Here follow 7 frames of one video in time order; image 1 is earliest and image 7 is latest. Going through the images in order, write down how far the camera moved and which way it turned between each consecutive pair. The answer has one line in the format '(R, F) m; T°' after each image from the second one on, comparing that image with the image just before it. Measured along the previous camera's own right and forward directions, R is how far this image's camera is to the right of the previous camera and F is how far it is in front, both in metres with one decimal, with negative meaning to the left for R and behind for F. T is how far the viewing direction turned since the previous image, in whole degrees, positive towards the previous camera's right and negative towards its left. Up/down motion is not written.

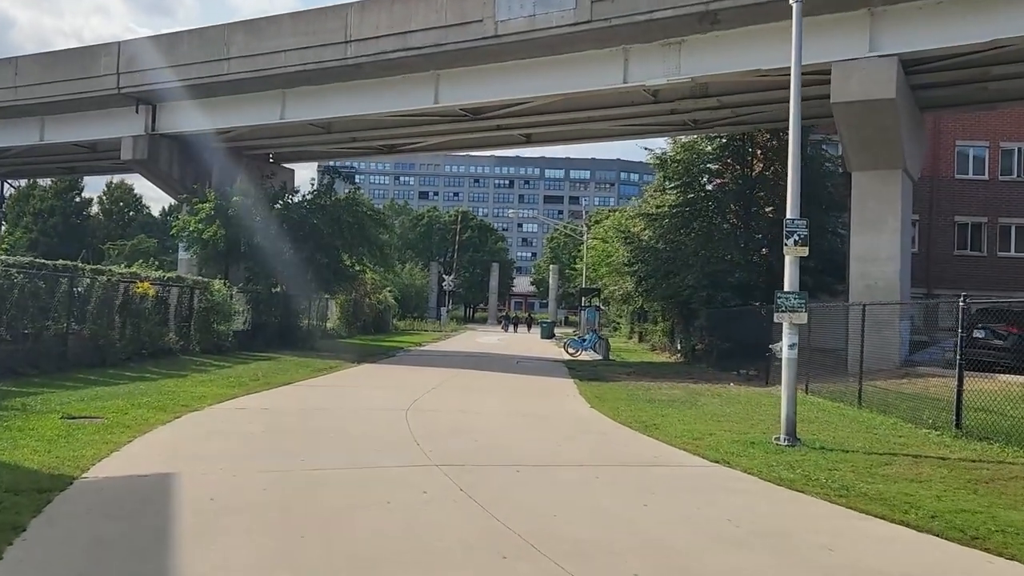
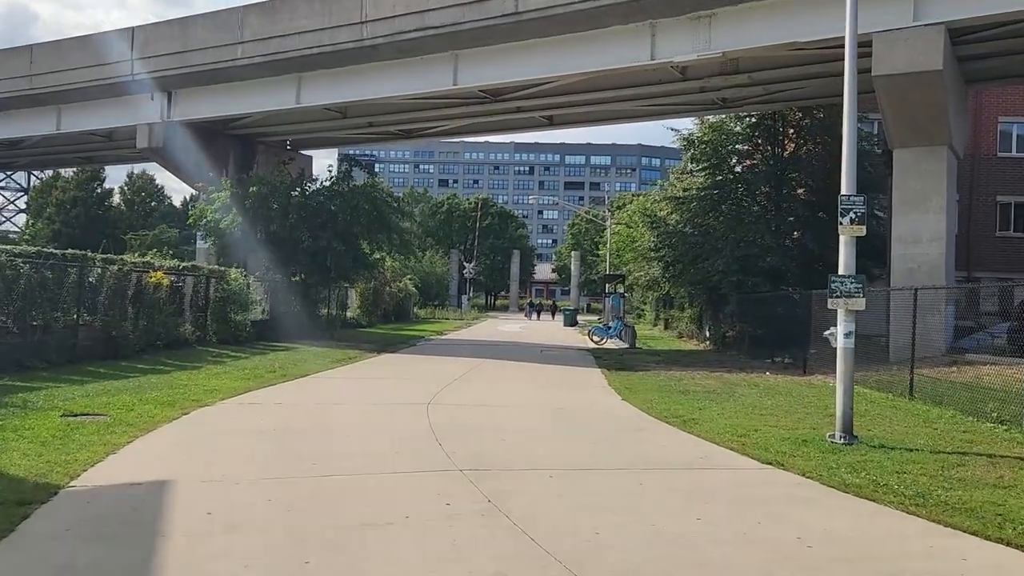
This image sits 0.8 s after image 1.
(-0.1, +0.8) m; -1°
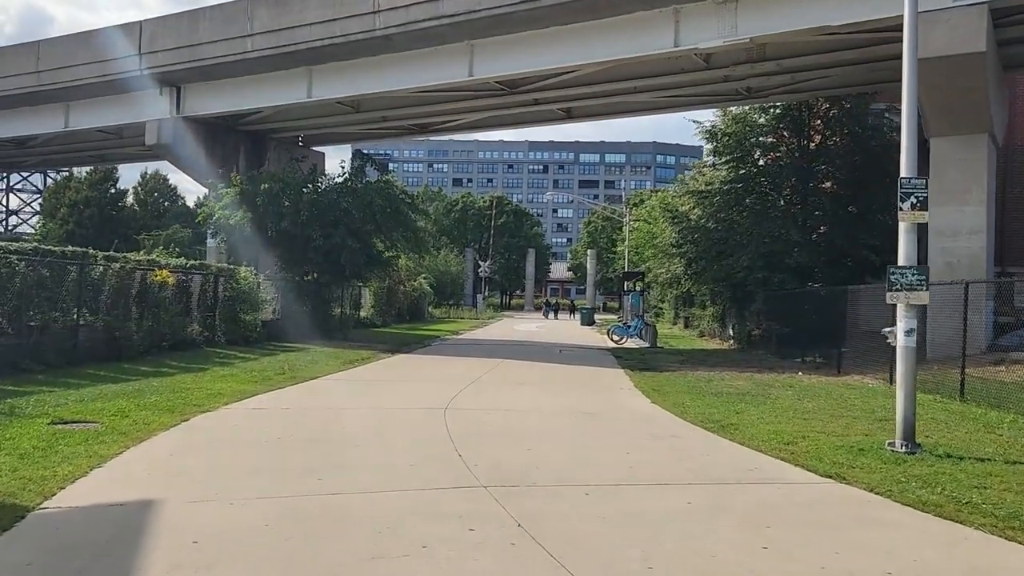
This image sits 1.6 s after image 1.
(-0.1, +0.9) m; -1°
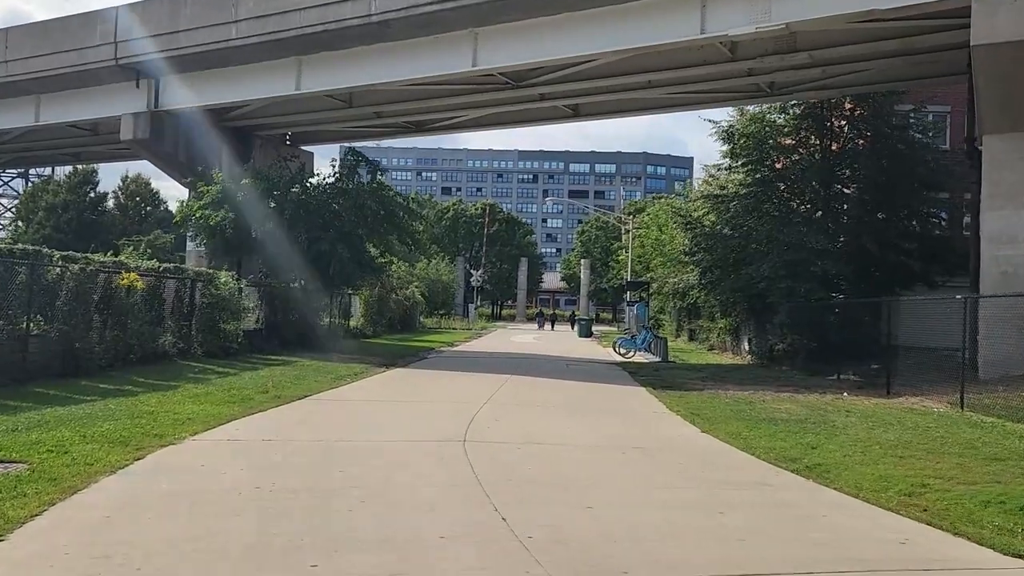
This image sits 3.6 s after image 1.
(-0.5, +2.1) m; +1°
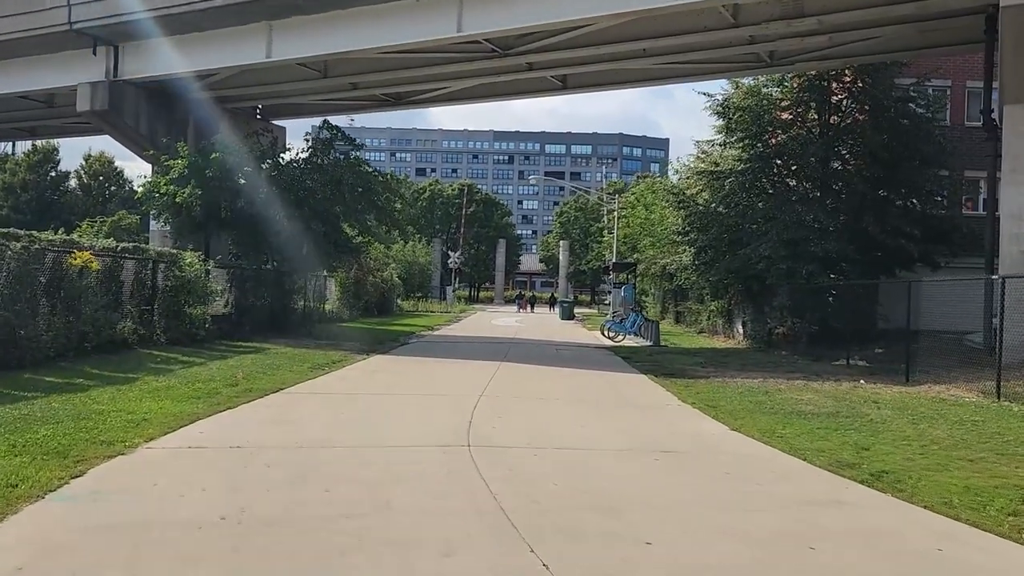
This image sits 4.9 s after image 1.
(-0.4, +1.4) m; +2°
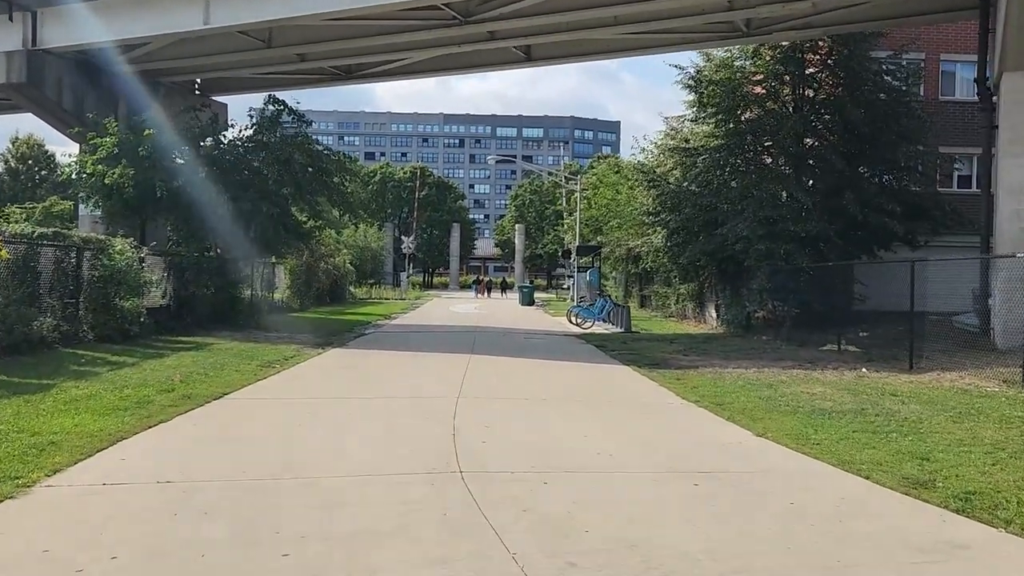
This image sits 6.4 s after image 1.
(-0.4, +1.6) m; +3°
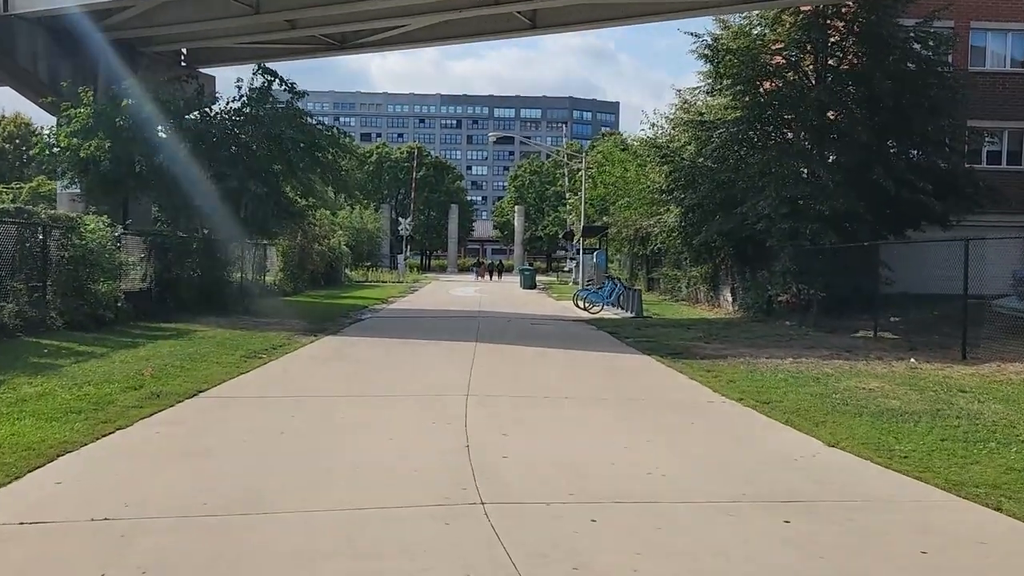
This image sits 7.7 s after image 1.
(-0.2, +1.5) m; 0°
